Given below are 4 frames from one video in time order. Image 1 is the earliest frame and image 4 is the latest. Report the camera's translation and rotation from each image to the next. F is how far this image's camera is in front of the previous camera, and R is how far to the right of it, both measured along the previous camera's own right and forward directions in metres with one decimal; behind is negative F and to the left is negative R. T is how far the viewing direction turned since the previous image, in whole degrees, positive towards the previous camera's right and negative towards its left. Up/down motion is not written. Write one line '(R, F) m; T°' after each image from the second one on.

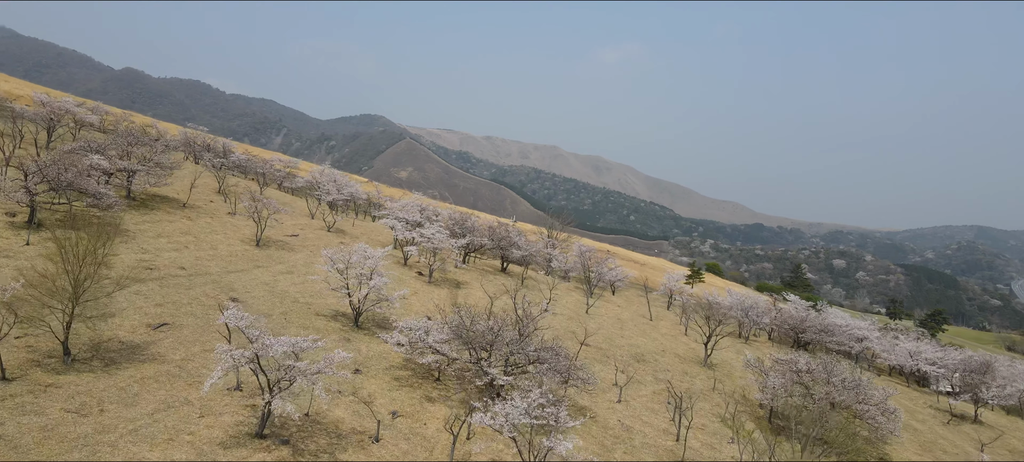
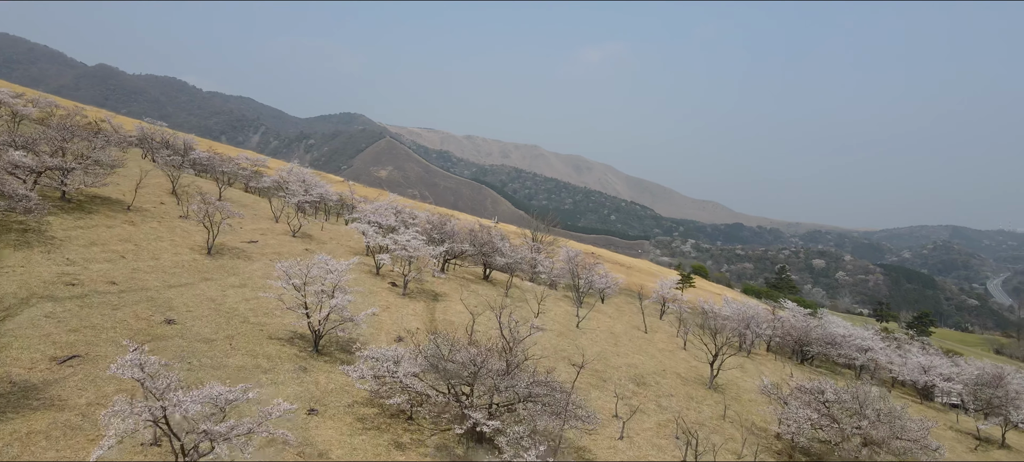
(-0.1, +3.5) m; +1°
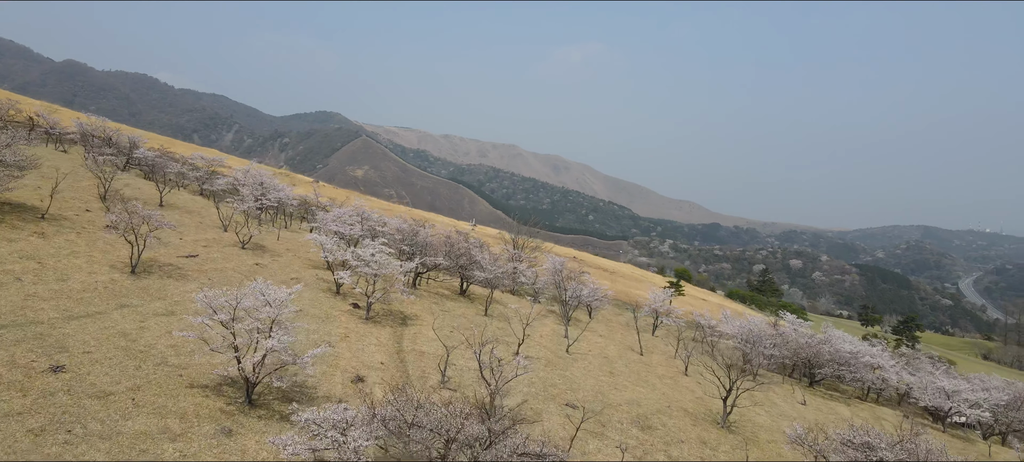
(-0.1, +4.4) m; +2°
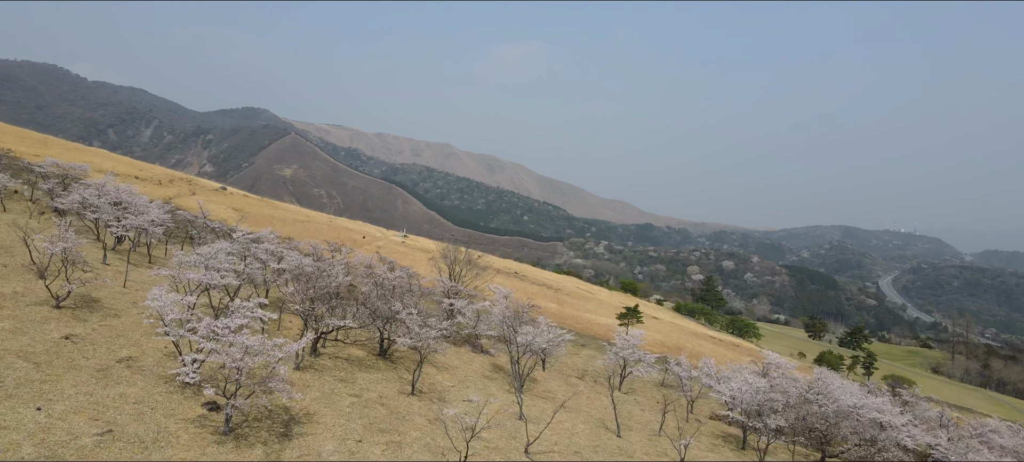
(-0.1, +9.1) m; +5°
